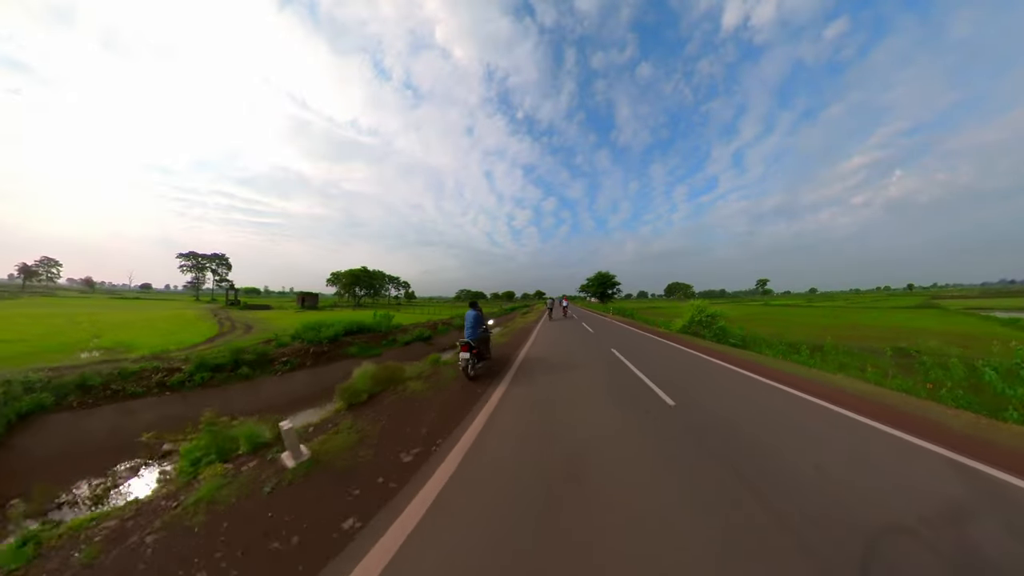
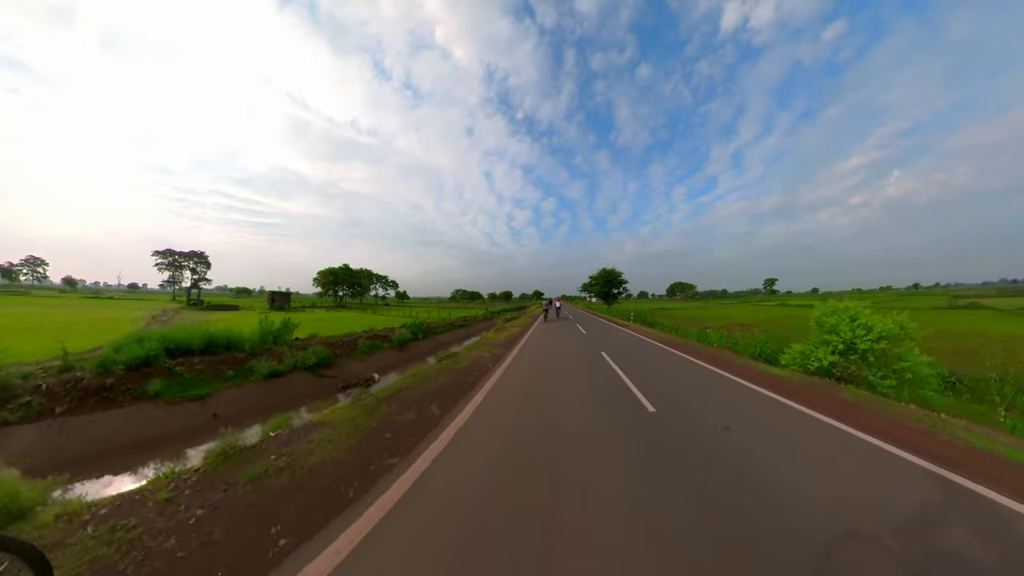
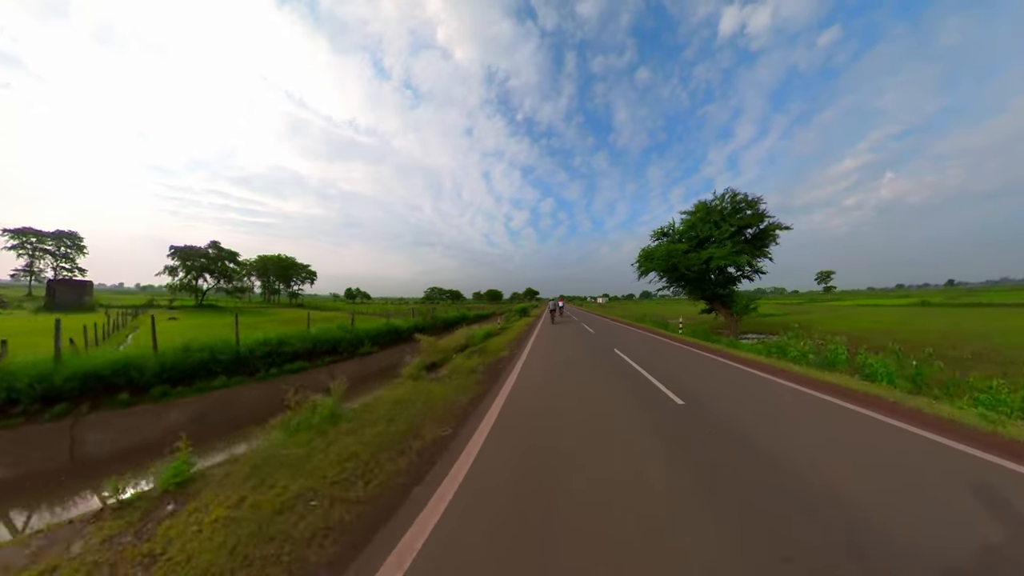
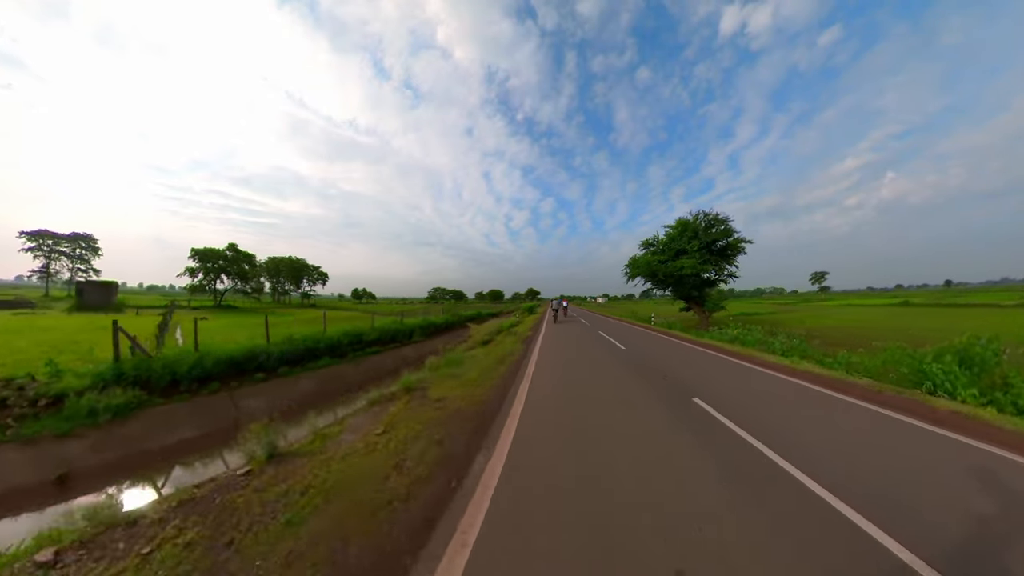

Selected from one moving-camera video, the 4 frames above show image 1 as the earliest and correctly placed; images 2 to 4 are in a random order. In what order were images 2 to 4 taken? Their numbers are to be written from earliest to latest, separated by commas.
2, 4, 3
